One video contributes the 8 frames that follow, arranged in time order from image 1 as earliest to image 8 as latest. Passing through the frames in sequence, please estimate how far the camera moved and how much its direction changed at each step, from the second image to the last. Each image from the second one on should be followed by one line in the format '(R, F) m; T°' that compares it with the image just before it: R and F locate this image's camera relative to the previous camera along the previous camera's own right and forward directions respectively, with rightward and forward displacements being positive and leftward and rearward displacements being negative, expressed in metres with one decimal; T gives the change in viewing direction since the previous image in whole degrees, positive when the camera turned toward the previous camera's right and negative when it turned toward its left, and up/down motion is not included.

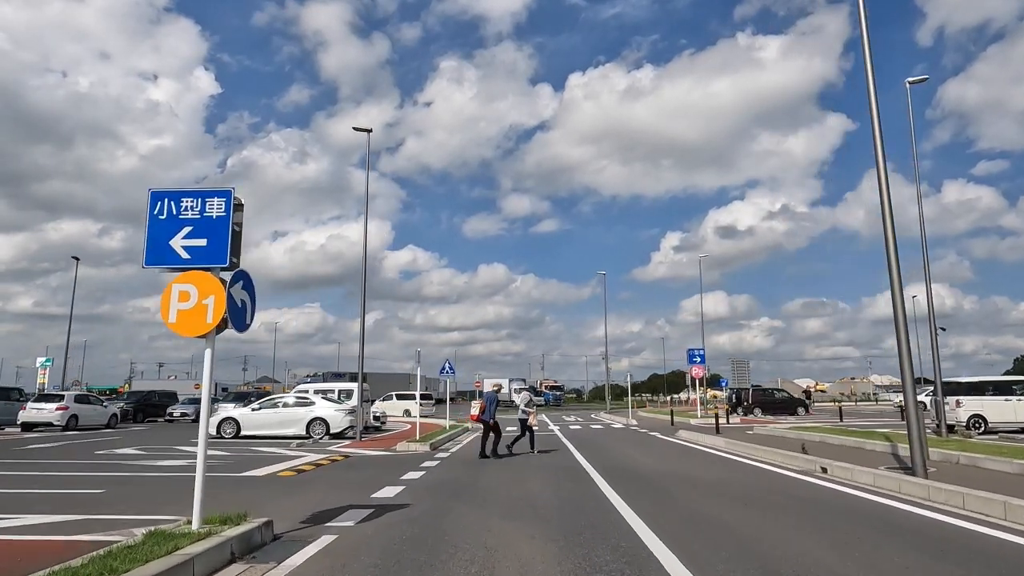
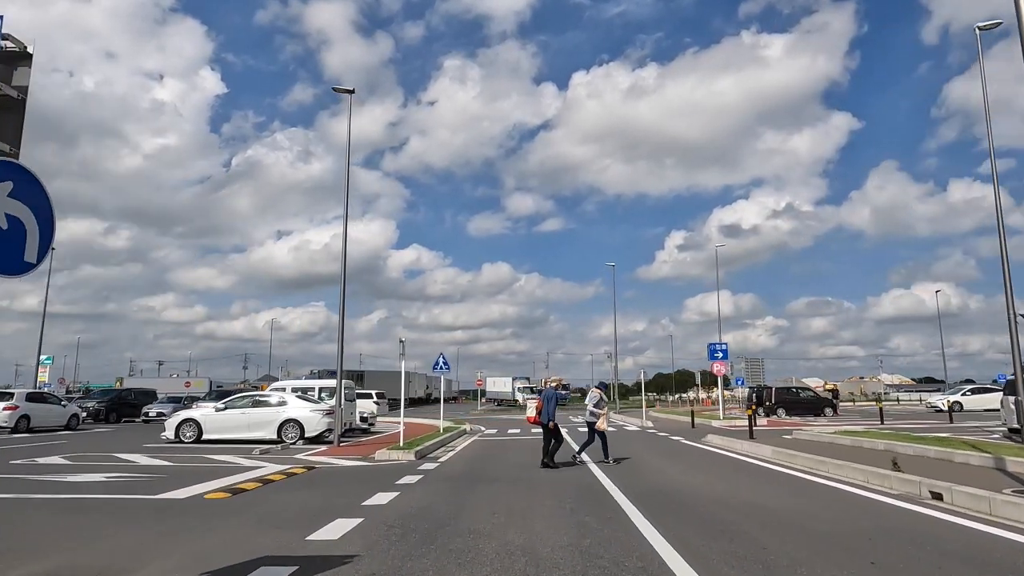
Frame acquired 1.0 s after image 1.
(+0.1, +3.2) m; 0°
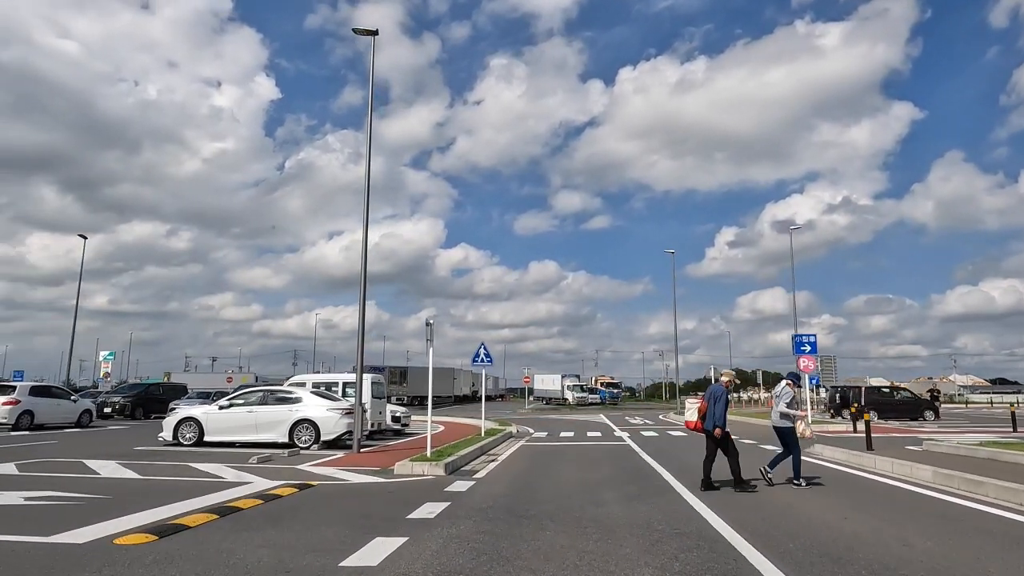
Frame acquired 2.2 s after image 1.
(-0.2, +3.7) m; -4°
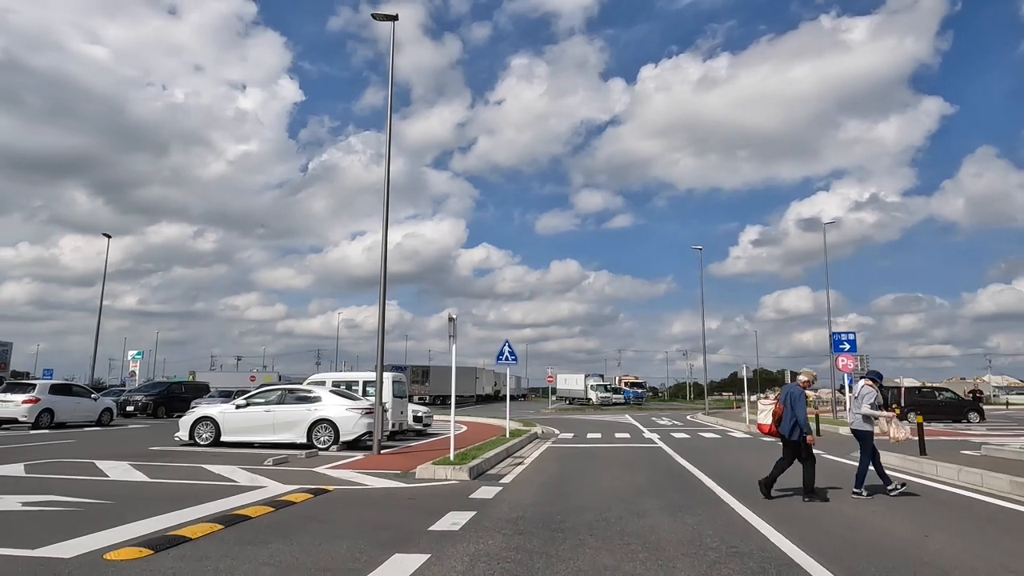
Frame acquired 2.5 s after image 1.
(-0.1, +0.8) m; -2°
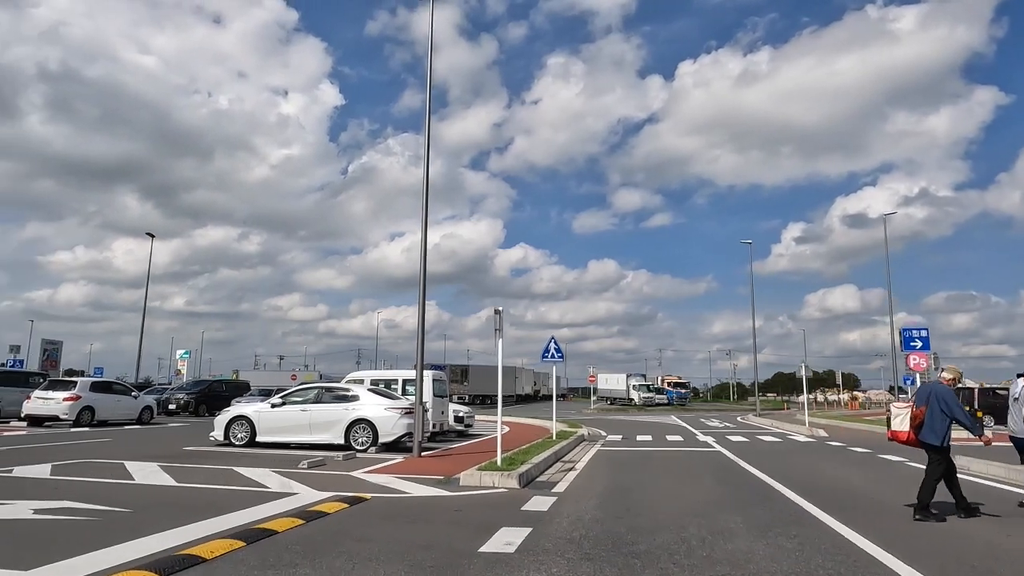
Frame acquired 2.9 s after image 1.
(-0.3, +1.1) m; -3°
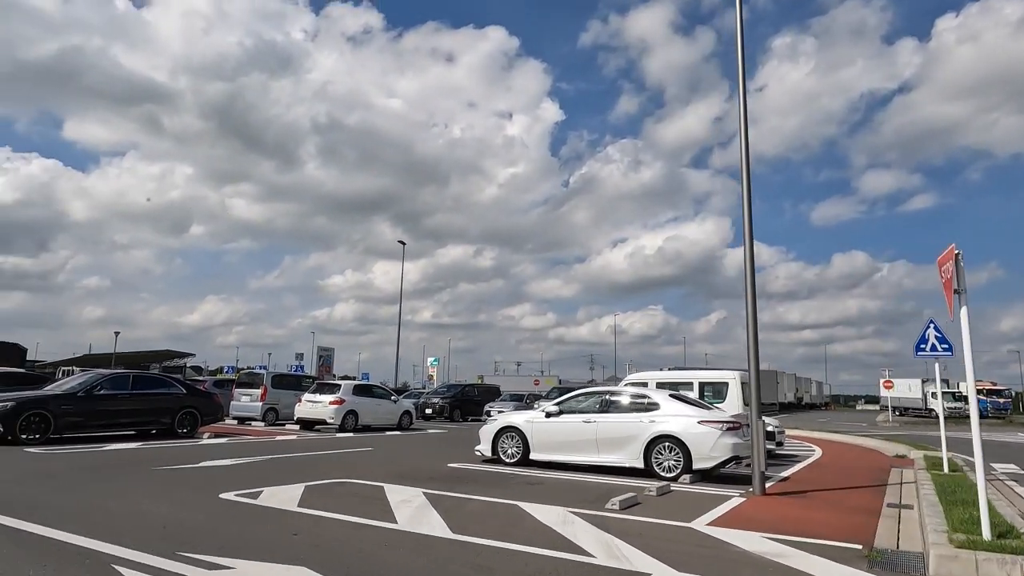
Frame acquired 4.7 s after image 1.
(-2.3, +4.1) m; -20°
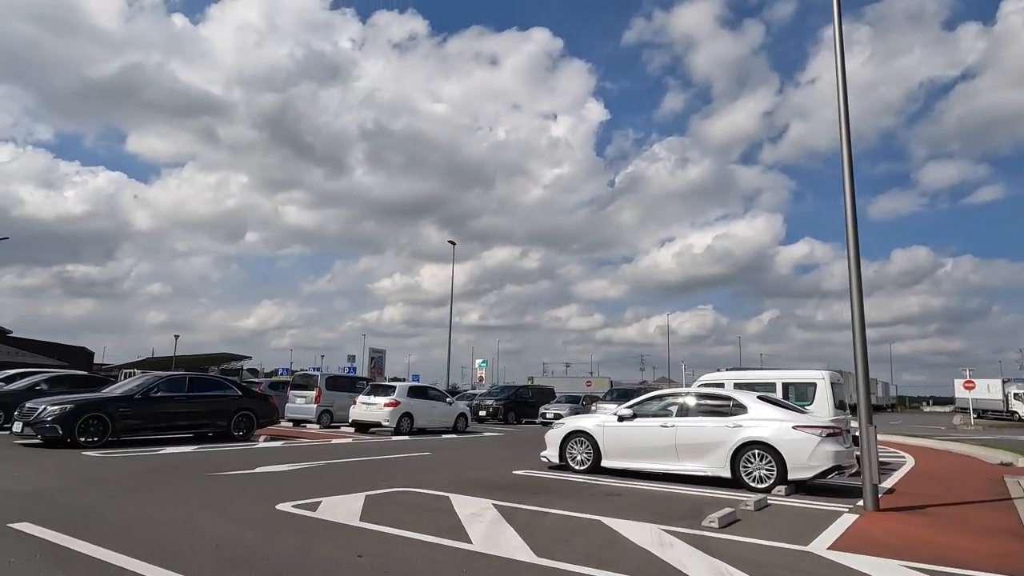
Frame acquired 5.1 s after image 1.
(-0.4, +0.9) m; -4°
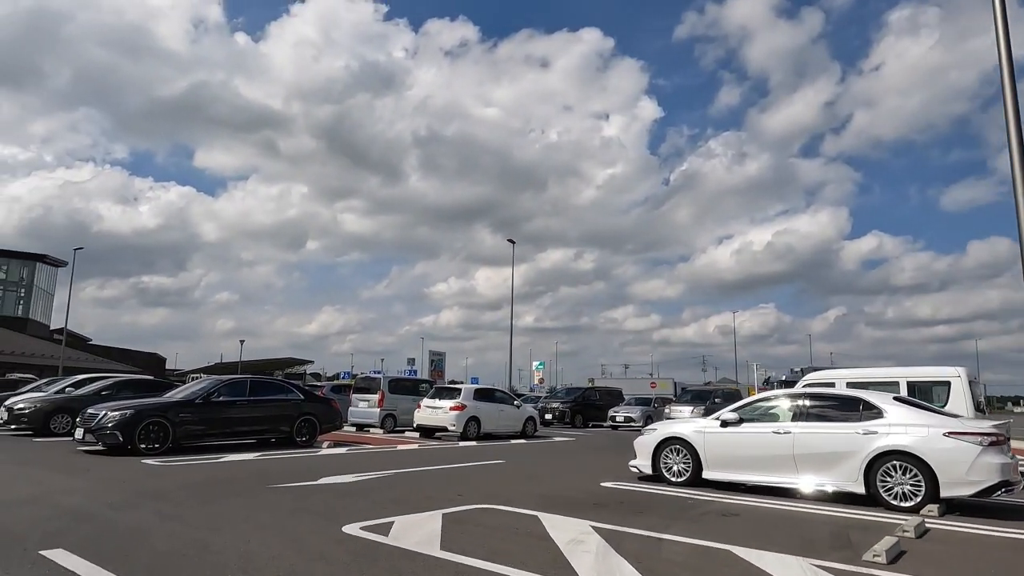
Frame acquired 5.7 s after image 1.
(-0.5, +1.3) m; -5°
